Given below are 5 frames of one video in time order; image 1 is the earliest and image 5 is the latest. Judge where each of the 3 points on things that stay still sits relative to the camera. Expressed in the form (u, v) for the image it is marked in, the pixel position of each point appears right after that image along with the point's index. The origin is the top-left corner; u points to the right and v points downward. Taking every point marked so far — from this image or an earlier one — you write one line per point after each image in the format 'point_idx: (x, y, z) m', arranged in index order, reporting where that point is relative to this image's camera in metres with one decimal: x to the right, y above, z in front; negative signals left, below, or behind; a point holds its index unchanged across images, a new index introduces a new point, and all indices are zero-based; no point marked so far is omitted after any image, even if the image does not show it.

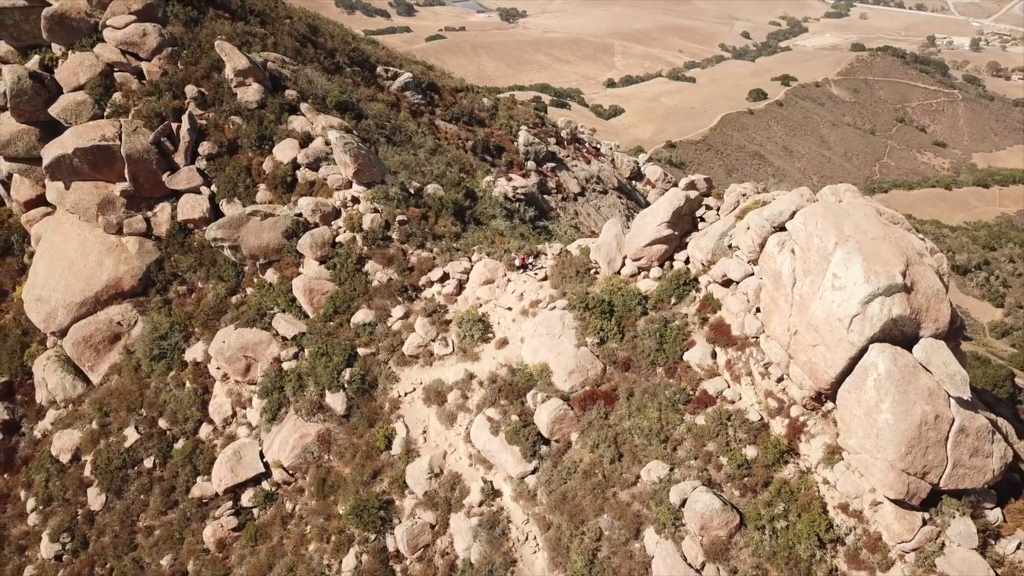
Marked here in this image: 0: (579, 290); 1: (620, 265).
0: (+1.2, +0.2, +15.8) m
1: (+2.0, +0.6, +16.2) m
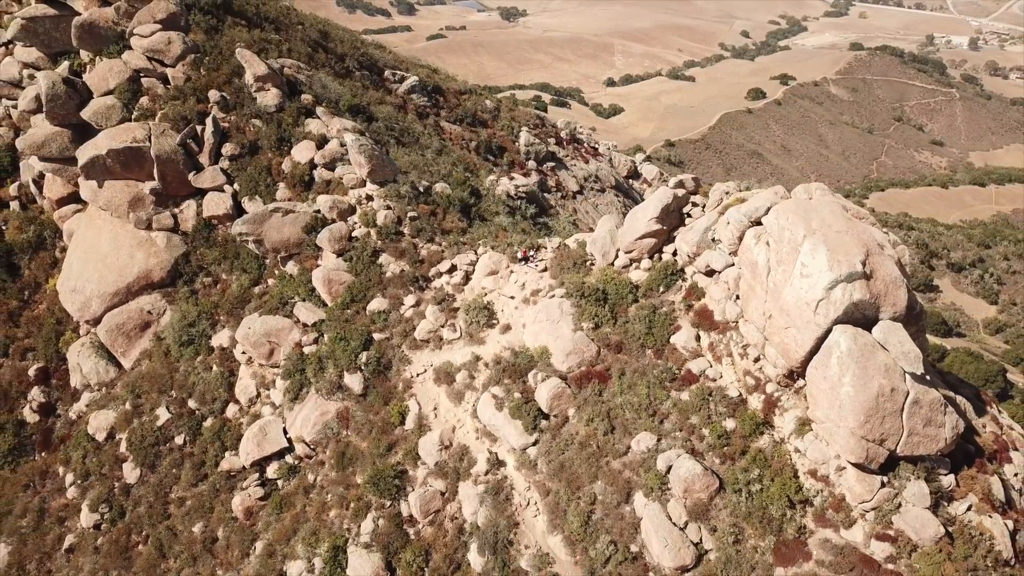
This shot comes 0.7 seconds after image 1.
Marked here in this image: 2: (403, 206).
0: (+1.2, +0.3, +16.4) m
1: (+2.0, +0.7, +16.7) m
2: (-2.4, +2.0, +18.9) m
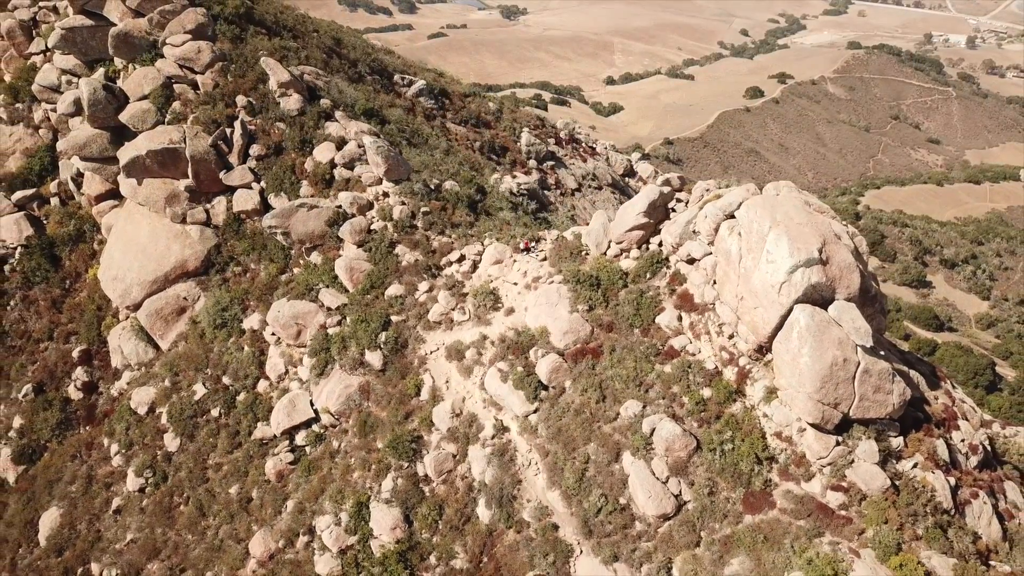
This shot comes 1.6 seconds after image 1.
0: (+1.3, +0.4, +17.1) m
1: (+2.0, +0.9, +17.5) m
2: (-2.4, +2.1, +19.6) m
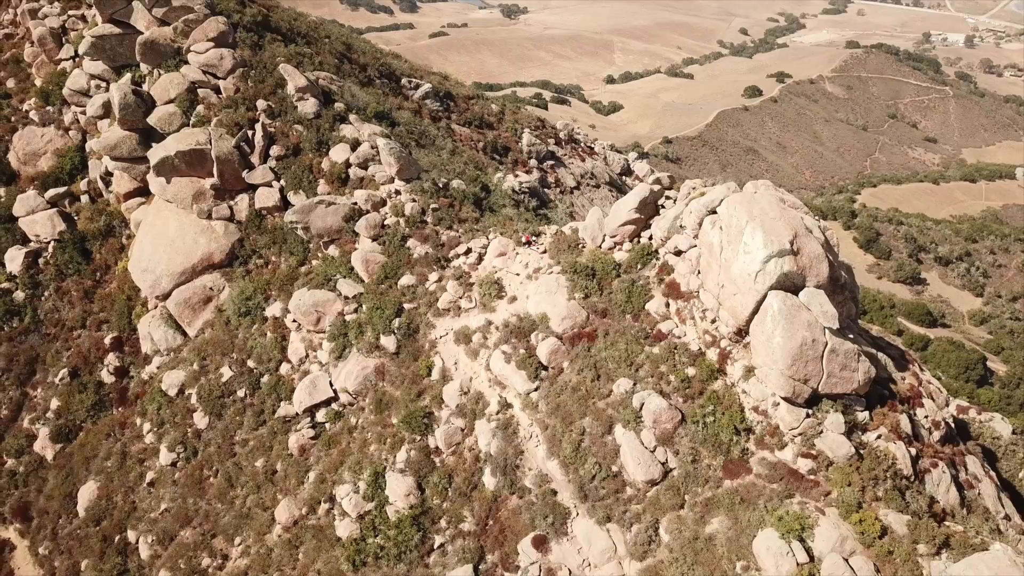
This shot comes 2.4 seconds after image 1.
0: (+1.3, +0.6, +17.7) m
1: (+2.0, +1.0, +18.1) m
2: (-2.3, +2.2, +20.3) m
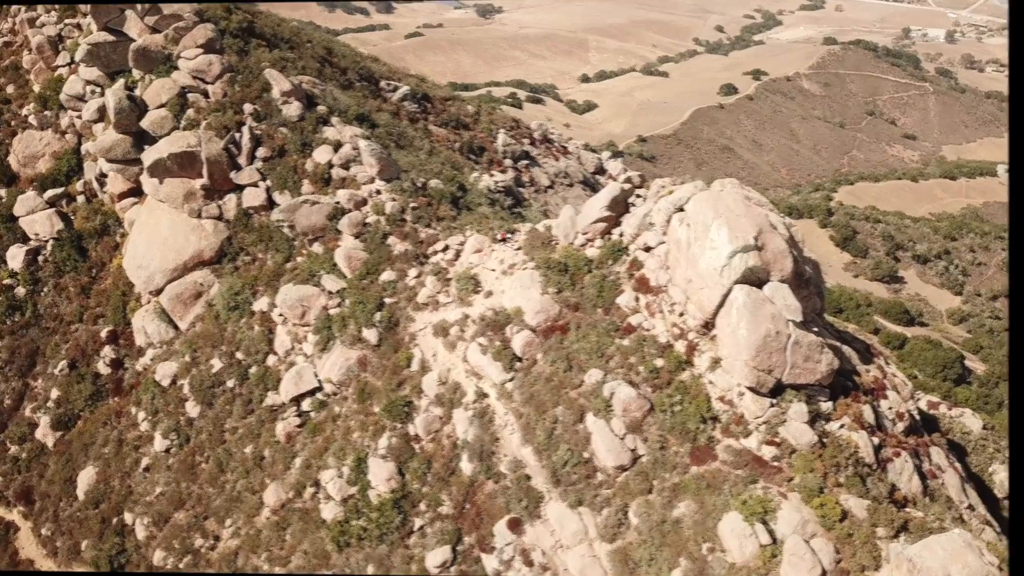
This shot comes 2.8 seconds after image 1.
0: (+0.9, +0.6, +18.1) m
1: (+1.6, +1.0, +18.4) m
2: (-2.8, +2.3, +20.5) m
